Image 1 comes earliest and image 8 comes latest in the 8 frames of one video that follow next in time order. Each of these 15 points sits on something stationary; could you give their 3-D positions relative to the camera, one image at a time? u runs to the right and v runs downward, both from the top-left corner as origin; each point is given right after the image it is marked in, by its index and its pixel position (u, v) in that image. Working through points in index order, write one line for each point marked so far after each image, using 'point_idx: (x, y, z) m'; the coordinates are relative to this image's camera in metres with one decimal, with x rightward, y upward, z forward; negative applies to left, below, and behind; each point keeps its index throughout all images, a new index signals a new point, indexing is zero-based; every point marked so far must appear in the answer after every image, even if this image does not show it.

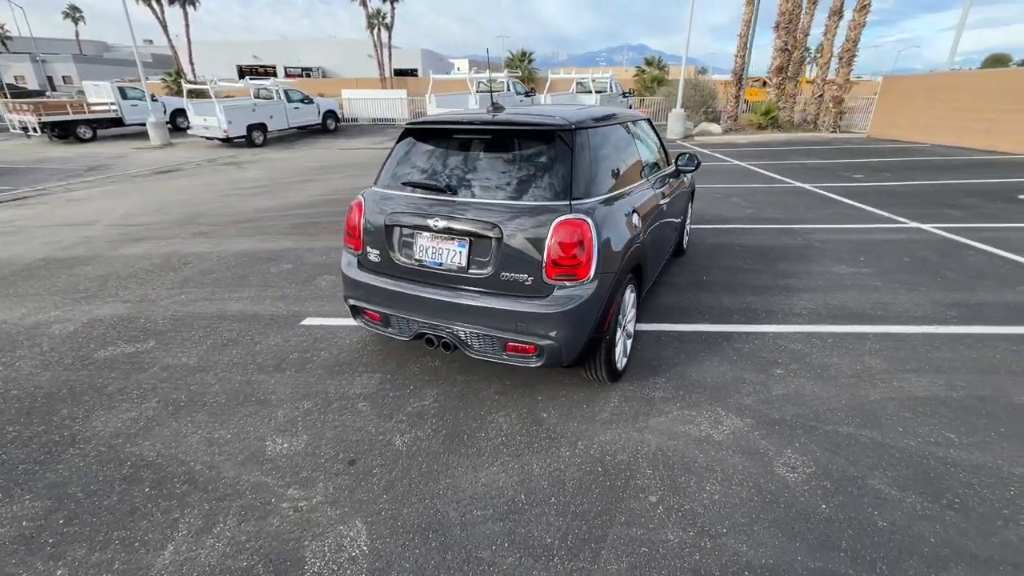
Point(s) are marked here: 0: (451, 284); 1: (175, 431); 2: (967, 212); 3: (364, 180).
0: (-0.3, 0.0, +2.8) m
1: (-1.9, -0.8, +2.7) m
2: (+7.2, +1.2, +7.5) m
3: (-3.5, +2.5, +11.1) m
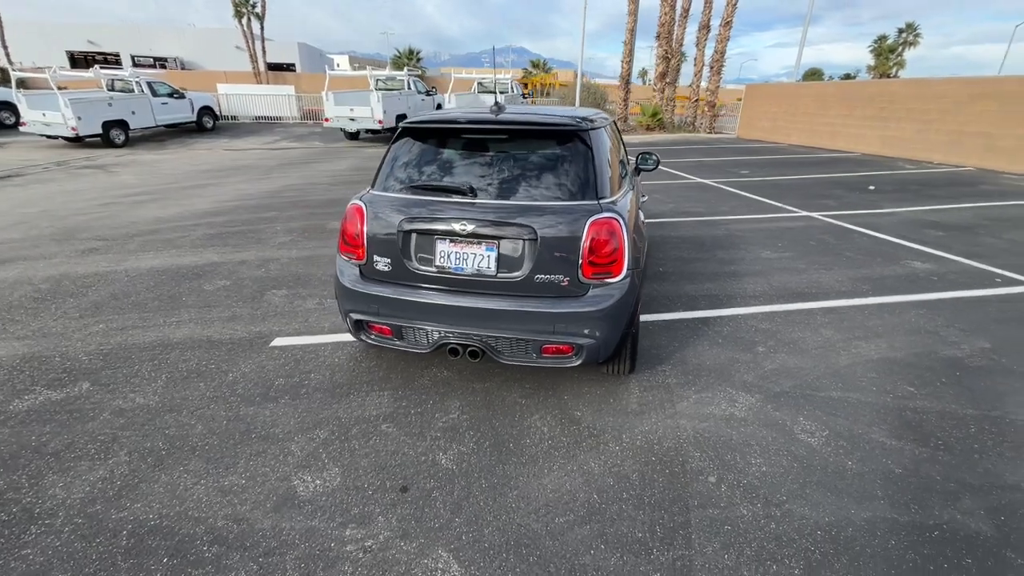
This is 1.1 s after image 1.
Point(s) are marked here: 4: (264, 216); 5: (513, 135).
0: (-0.2, 0.0, +2.7) m
1: (-1.6, -1.0, +2.3) m
2: (+6.1, +1.6, +8.8) m
3: (-5.2, +2.2, +10.2) m
4: (-3.9, +1.1, +7.5) m
5: (0.0, +0.9, +2.9) m
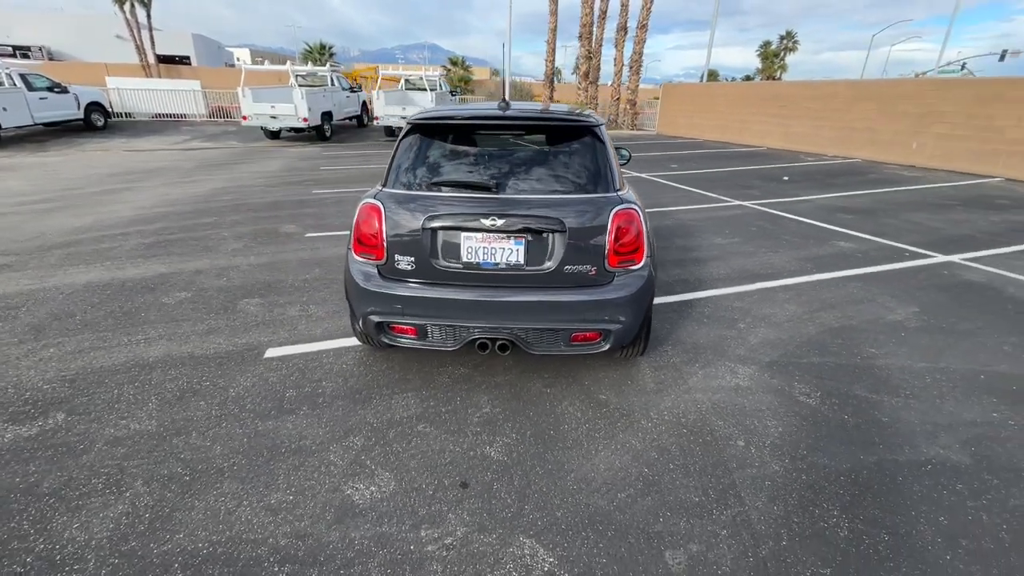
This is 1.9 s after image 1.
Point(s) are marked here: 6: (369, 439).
0: (0.0, 0.0, +2.8) m
1: (-1.3, -1.0, +2.1) m
2: (+5.2, +2.0, +9.8) m
3: (-6.2, +2.0, +9.3) m
4: (-4.5, +1.0, +6.9) m
5: (+0.1, +1.0, +3.0) m
6: (-0.8, -0.8, +2.6) m
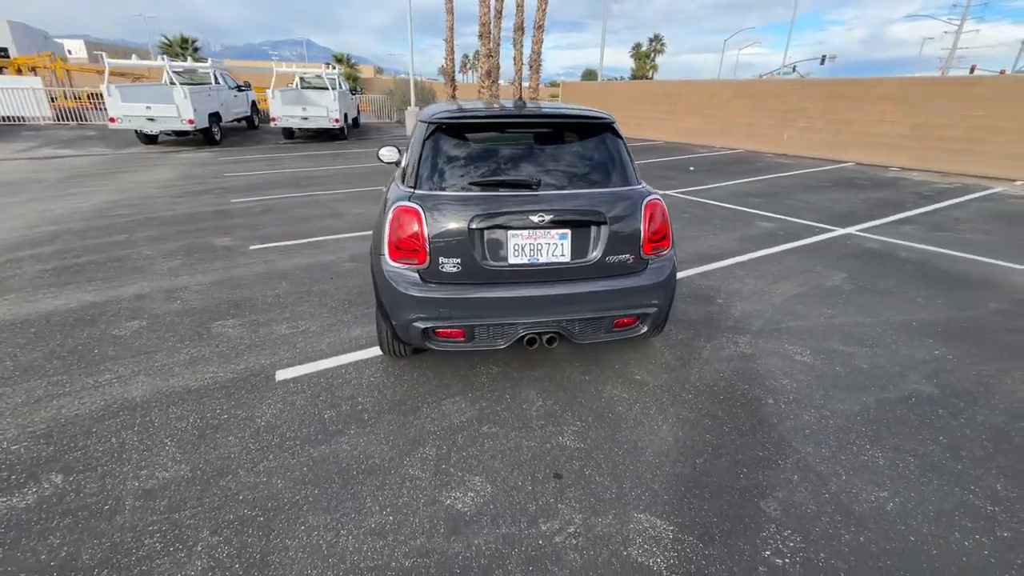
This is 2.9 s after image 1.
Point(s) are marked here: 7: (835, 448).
0: (+0.3, +0.1, +2.8) m
1: (-0.8, -1.1, +1.9) m
2: (+3.7, +2.4, +10.7) m
3: (-7.3, +1.5, +8.0) m
4: (-5.0, +0.6, +5.9) m
5: (+0.2, +1.0, +3.1) m
6: (-0.4, -0.8, +2.5) m
7: (+1.7, -0.9, +2.5) m
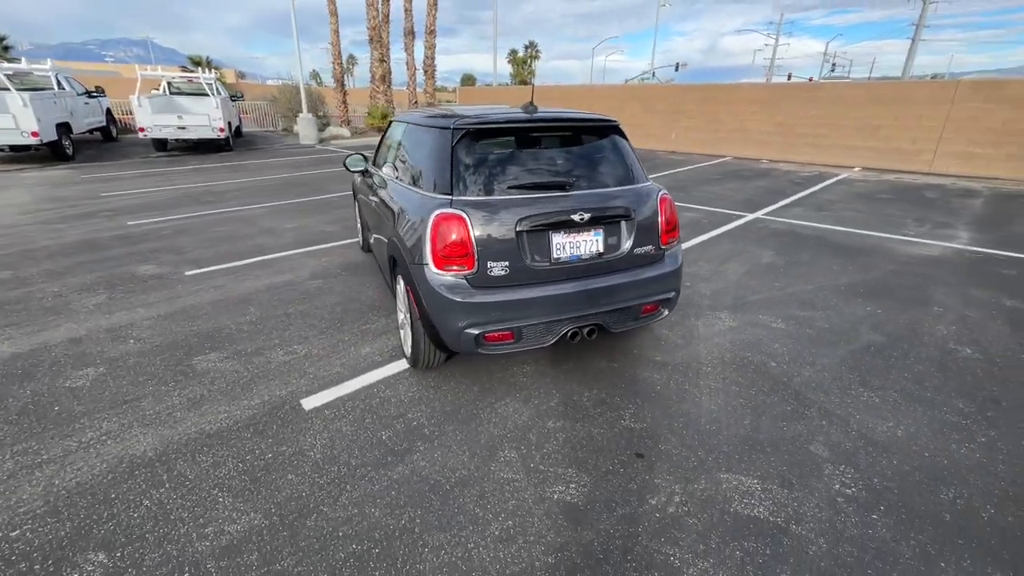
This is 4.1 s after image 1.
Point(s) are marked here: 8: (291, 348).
0: (+0.5, +0.1, +3.0) m
1: (-0.3, -1.1, +1.9) m
2: (+2.0, +2.6, +11.4) m
3: (-8.1, +0.7, +6.4) m
4: (-5.3, +0.1, +4.9) m
5: (+0.3, +1.0, +3.2) m
6: (0.0, -0.9, +2.5) m
7: (+2.1, -0.7, +3.0) m
8: (-1.7, -0.4, +3.6) m
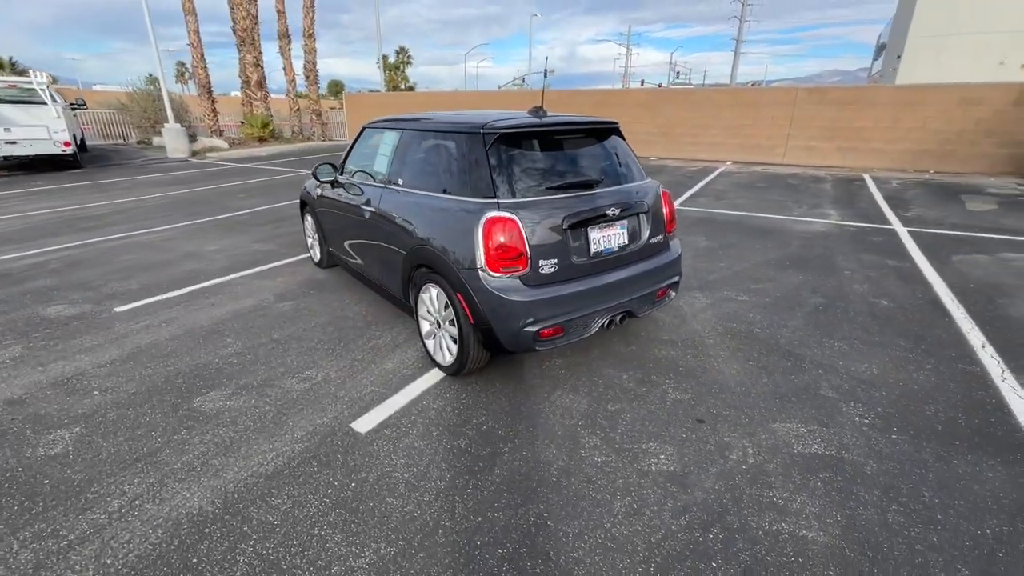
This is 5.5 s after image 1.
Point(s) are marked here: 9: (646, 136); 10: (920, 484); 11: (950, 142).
0: (+0.7, +0.2, +3.2) m
1: (+0.4, -1.1, +2.0) m
2: (0.0, +2.6, +11.8) m
3: (-8.4, -0.1, +4.6) m
4: (-5.4, -0.4, +3.7) m
5: (+0.4, +1.1, +3.4) m
6: (+0.5, -0.8, +2.7) m
7: (+2.3, -0.5, +3.6) m
8: (-1.4, -0.6, +3.3) m
9: (+4.6, +5.2, +16.2) m
10: (+2.0, -1.0, +2.3) m
11: (+11.3, +3.7, +12.2) m
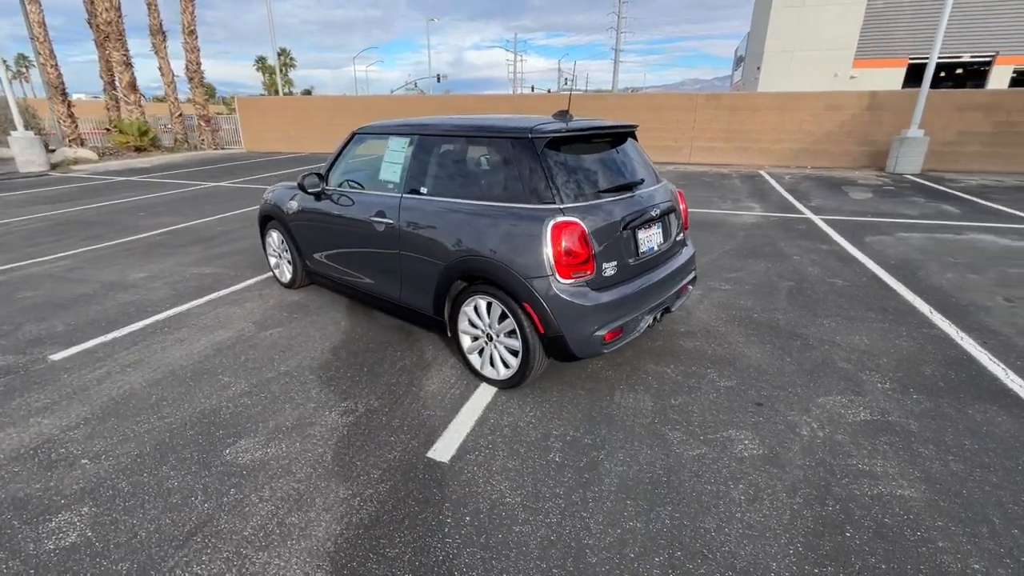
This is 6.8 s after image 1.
0: (+1.0, +0.2, +3.3) m
1: (+1.0, -1.1, +2.0) m
2: (-1.6, +2.4, +11.5) m
3: (-8.2, -0.8, +2.9) m
4: (-5.0, -0.9, +2.6) m
5: (+0.6, +1.1, +3.4) m
6: (+0.9, -0.8, +2.7) m
7: (+2.6, -0.3, +4.0) m
8: (-1.1, -0.7, +3.0) m
9: (+1.9, +5.3, +16.9) m
10: (+2.5, -0.8, +2.7) m
11: (+9.3, +4.4, +14.2) m
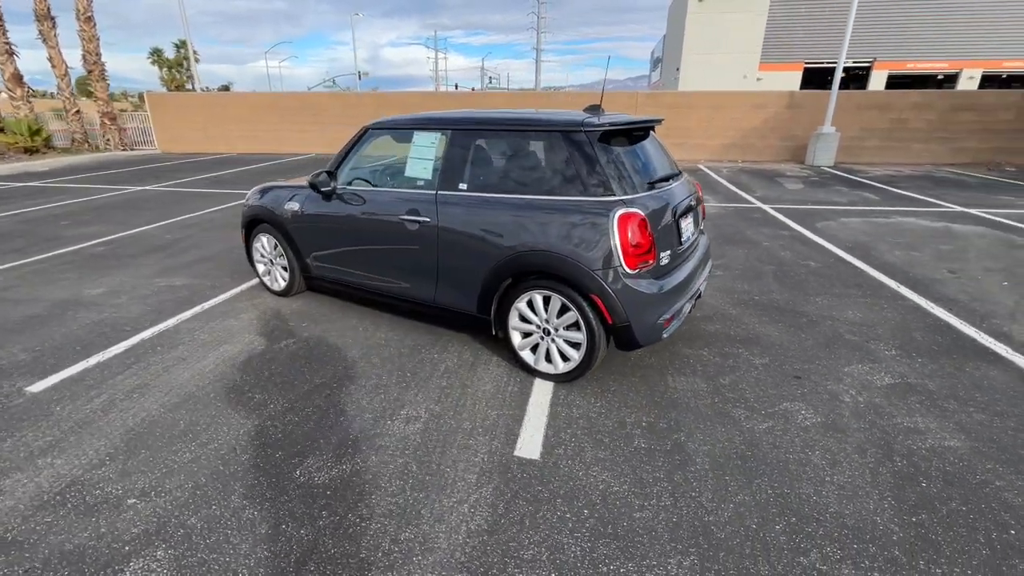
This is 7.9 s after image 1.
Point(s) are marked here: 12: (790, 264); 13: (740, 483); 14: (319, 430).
0: (+1.3, +0.3, +3.5) m
1: (+1.5, -1.0, +2.2) m
2: (-2.6, +2.4, +11.2) m
3: (-7.7, -1.2, +1.7) m
4: (-4.5, -1.1, +1.9) m
5: (+0.8, +1.1, +3.5) m
6: (+1.4, -0.7, +2.9) m
7: (+2.7, -0.2, +4.4) m
8: (-0.7, -0.8, +2.8) m
9: (-0.1, +5.4, +17.0) m
10: (+2.9, -0.7, +3.0) m
11: (+7.7, +4.9, +15.4) m
12: (+3.2, +0.3, +5.5) m
13: (+1.1, -0.9, +2.3) m
14: (-1.1, -0.8, +2.7) m
